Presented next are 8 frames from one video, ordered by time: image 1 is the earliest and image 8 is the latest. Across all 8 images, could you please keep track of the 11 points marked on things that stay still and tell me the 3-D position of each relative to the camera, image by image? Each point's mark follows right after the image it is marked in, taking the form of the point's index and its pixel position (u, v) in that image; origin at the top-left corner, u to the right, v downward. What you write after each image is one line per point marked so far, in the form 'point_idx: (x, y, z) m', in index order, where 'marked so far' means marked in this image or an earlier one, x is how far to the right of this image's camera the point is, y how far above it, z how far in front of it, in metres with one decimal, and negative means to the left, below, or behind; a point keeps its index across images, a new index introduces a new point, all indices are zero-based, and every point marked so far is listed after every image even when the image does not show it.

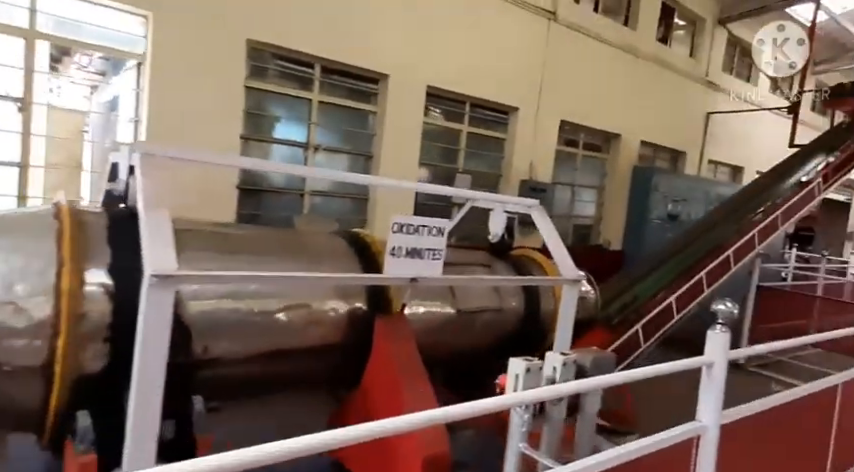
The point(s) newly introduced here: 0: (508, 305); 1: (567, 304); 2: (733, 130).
0: (+0.4, -0.3, +2.7) m
1: (+0.6, -0.3, +2.5) m
2: (+4.3, +1.5, +8.0) m
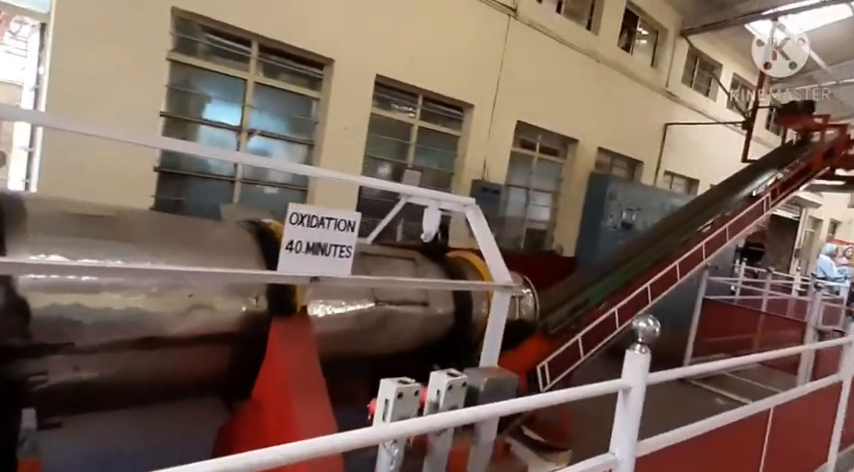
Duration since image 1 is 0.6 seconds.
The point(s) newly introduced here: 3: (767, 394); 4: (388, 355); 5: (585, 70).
0: (0.0, -0.3, +2.5) m
1: (+0.3, -0.3, +2.4) m
2: (+3.8, +1.3, +8.0) m
3: (+3.1, -1.4, +5.0) m
4: (-0.2, -0.5, +2.4) m
5: (+1.7, +1.8, +6.1) m
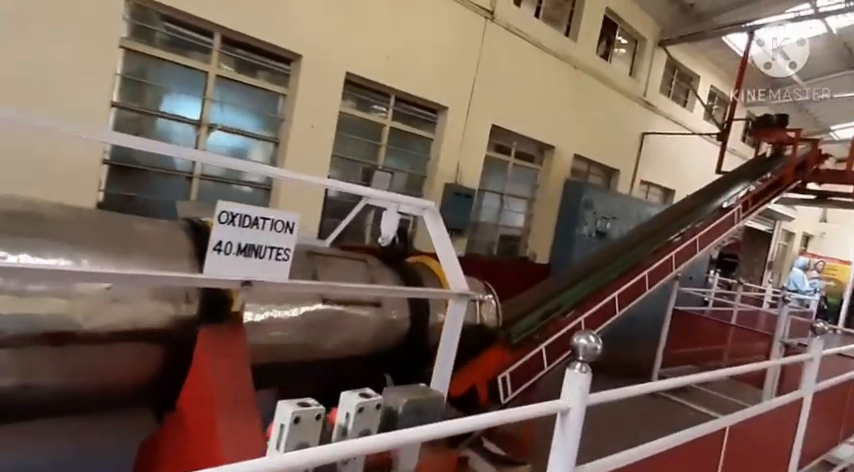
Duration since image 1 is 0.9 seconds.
0: (-0.2, -0.3, +2.4) m
1: (+0.1, -0.3, +2.3) m
2: (+3.4, +1.2, +8.0) m
3: (+2.8, -1.5, +5.0) m
4: (-0.4, -0.5, +2.3) m
5: (+1.5, +1.7, +6.0) m
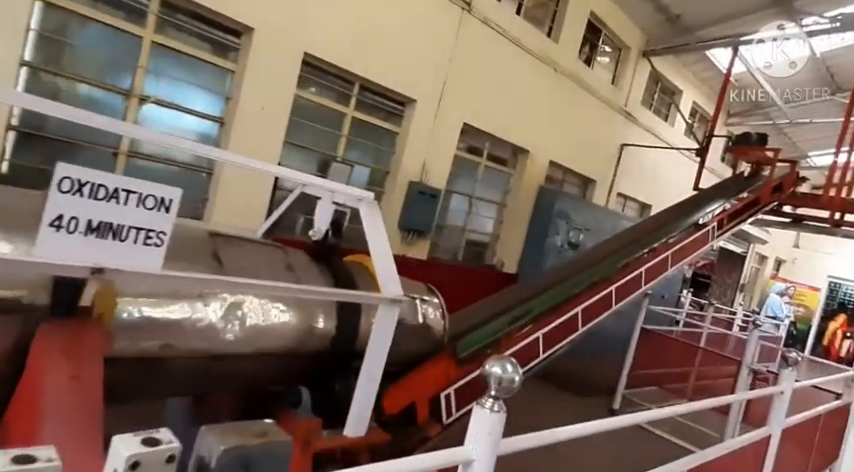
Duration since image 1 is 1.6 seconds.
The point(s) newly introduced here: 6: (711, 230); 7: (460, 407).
0: (-0.4, -0.3, +2.1) m
1: (-0.2, -0.3, +2.0) m
2: (+3.0, +1.0, +7.8) m
3: (+2.3, -1.7, +4.8) m
4: (-0.6, -0.5, +2.0) m
5: (+1.2, +1.6, +5.8) m
6: (+2.5, +0.1, +4.8) m
7: (+0.2, -0.9, +2.8) m
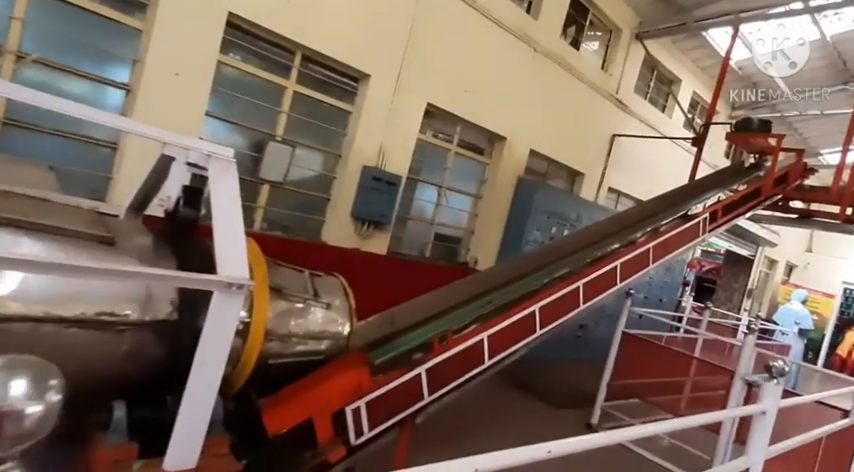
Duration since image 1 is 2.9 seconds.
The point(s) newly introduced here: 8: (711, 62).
0: (-0.8, -0.2, +1.6) m
1: (-0.5, -0.2, +1.5) m
2: (+2.8, +1.0, +7.3) m
3: (+2.0, -1.6, +4.2) m
4: (-1.0, -0.4, +1.5) m
5: (+0.9, +1.7, +5.3) m
6: (+2.1, +0.1, +4.3) m
7: (-0.2, -0.8, +2.3) m
8: (+3.9, +2.4, +7.7) m
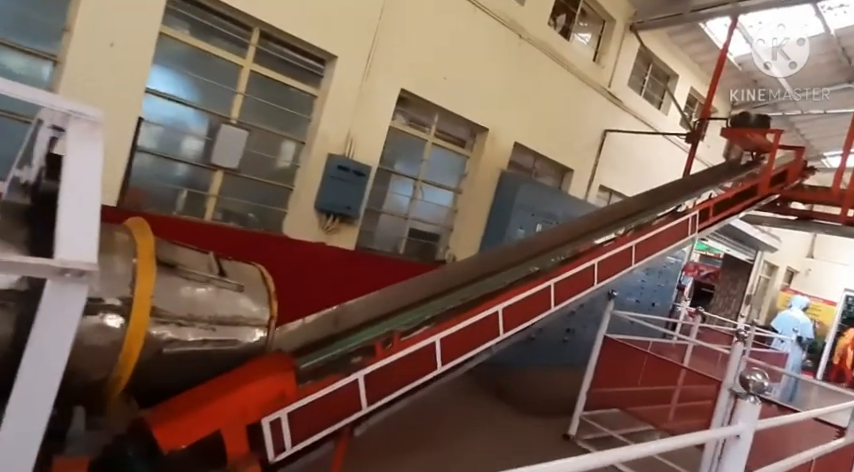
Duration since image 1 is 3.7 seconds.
0: (-1.1, -0.2, +1.3) m
1: (-0.8, -0.2, +1.2) m
2: (+2.6, +1.0, +7.0) m
3: (+1.7, -1.6, +3.9) m
4: (-1.3, -0.3, +1.2) m
5: (+0.7, +1.7, +5.0) m
6: (+1.9, +0.1, +4.0) m
7: (-0.5, -0.7, +2.0) m
8: (+3.7, +2.3, +7.4) m
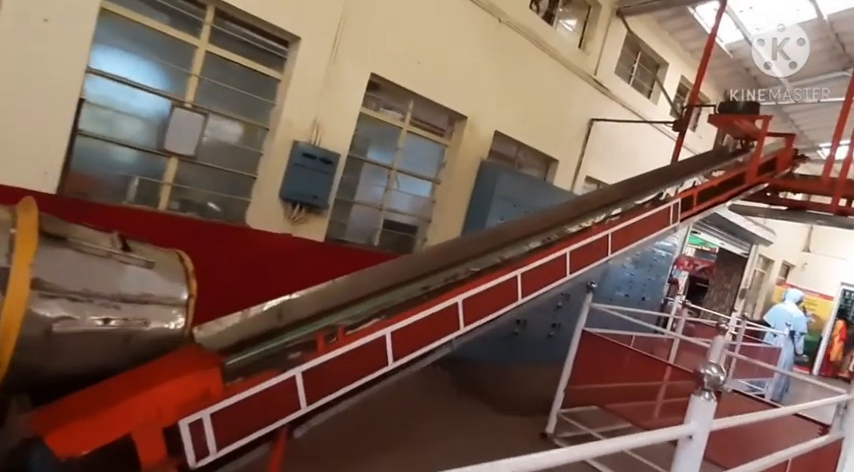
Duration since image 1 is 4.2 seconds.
0: (-1.3, -0.1, +1.1) m
1: (-1.0, -0.1, +1.0) m
2: (+2.4, +1.1, +6.8) m
3: (+1.5, -1.6, +3.8) m
4: (-1.5, -0.3, +1.0) m
5: (+0.5, +1.8, +4.8) m
6: (+1.7, +0.2, +3.8) m
7: (-0.7, -0.7, +1.8) m
8: (+3.5, +2.4, +7.2) m
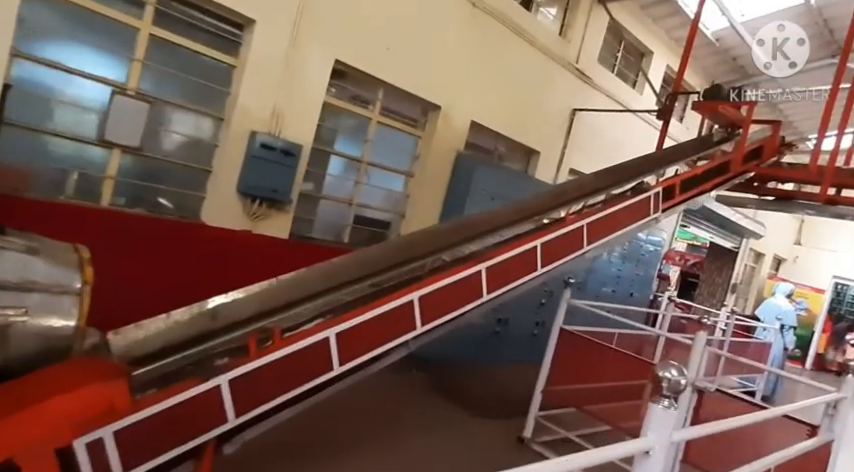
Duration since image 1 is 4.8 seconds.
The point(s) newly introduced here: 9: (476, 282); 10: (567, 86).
0: (-1.4, -0.1, +0.9) m
1: (-1.2, -0.1, +0.8) m
2: (+2.1, +1.1, +6.6) m
3: (+1.3, -1.5, +3.6) m
4: (-1.7, -0.3, +0.8) m
5: (+0.2, +1.8, +4.6) m
6: (+1.5, +0.3, +3.6) m
7: (-0.8, -0.6, +1.6) m
8: (+3.2, +2.5, +7.0) m
9: (+0.2, -0.2, +2.6) m
10: (+1.5, +1.6, +5.9) m
